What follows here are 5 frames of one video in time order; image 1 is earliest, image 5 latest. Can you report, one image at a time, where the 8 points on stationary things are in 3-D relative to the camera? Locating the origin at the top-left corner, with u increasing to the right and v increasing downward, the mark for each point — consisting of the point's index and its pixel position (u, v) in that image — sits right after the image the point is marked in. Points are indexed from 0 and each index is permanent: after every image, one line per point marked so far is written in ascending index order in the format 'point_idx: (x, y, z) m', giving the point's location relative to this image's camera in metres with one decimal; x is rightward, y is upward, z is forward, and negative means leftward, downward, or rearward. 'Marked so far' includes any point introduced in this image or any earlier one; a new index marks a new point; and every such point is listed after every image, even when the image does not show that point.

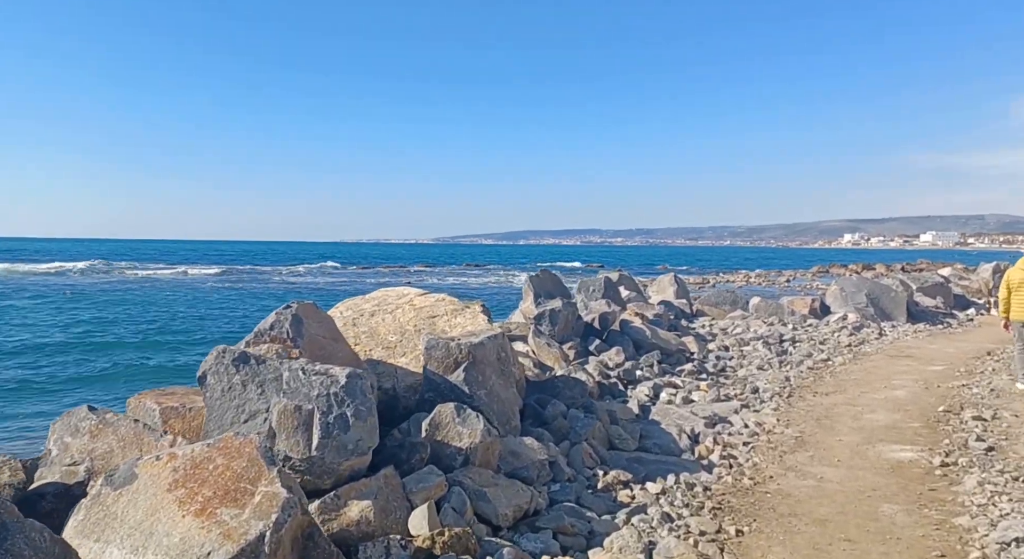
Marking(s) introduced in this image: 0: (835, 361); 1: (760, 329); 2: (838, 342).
0: (+5.8, -1.5, +13.0) m
1: (+5.7, -1.1, +16.4) m
2: (+6.8, -1.3, +15.1) m
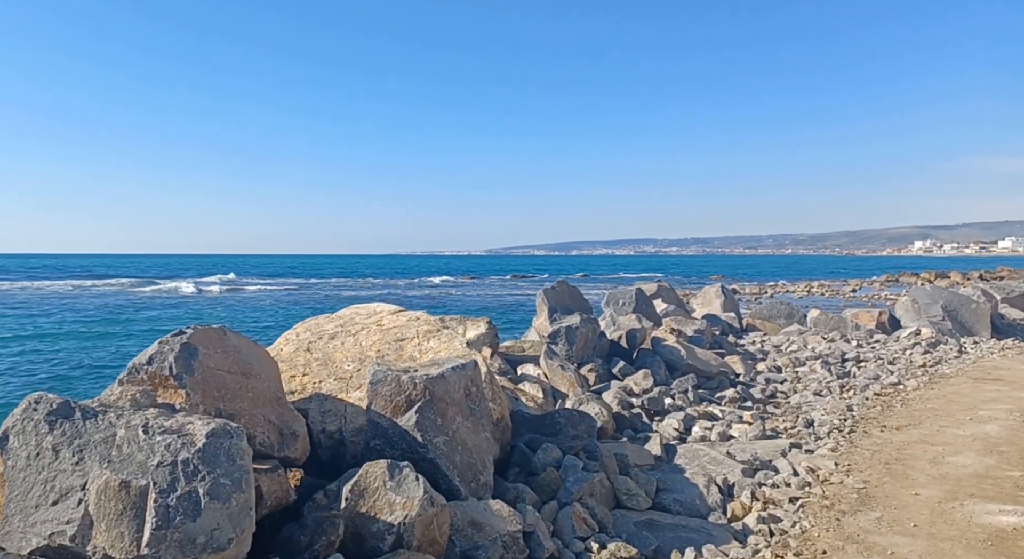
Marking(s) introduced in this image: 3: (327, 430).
0: (+6.2, -1.6, +11.2) m
1: (+6.3, -1.4, +14.7) m
2: (+7.3, -1.5, +13.2) m
3: (-1.3, -1.0, +5.0) m
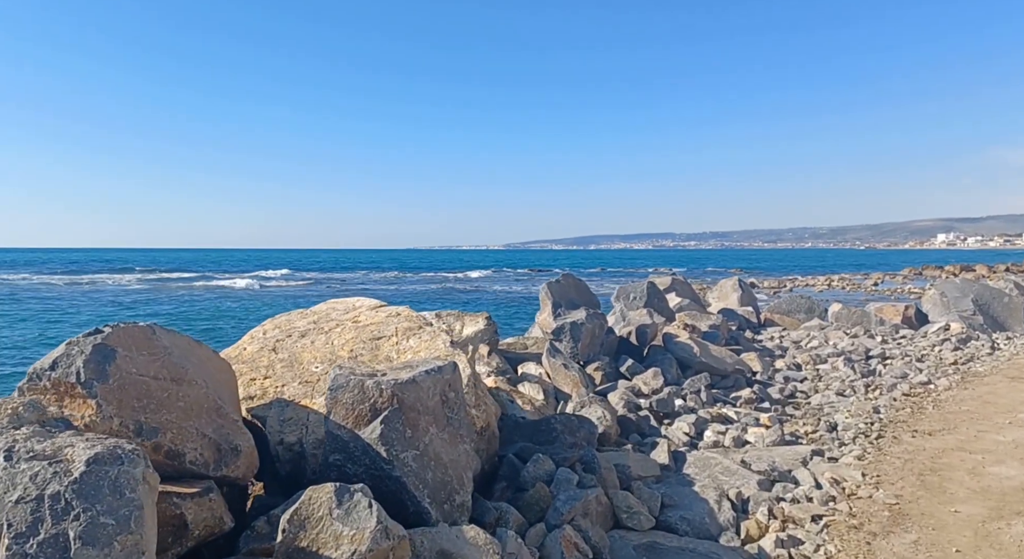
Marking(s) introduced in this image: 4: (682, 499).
0: (+6.2, -1.5, +10.5) m
1: (+6.4, -1.2, +13.9) m
2: (+7.4, -1.4, +12.4) m
3: (-1.4, -1.0, +4.4) m
4: (+1.3, -1.6, +5.3) m
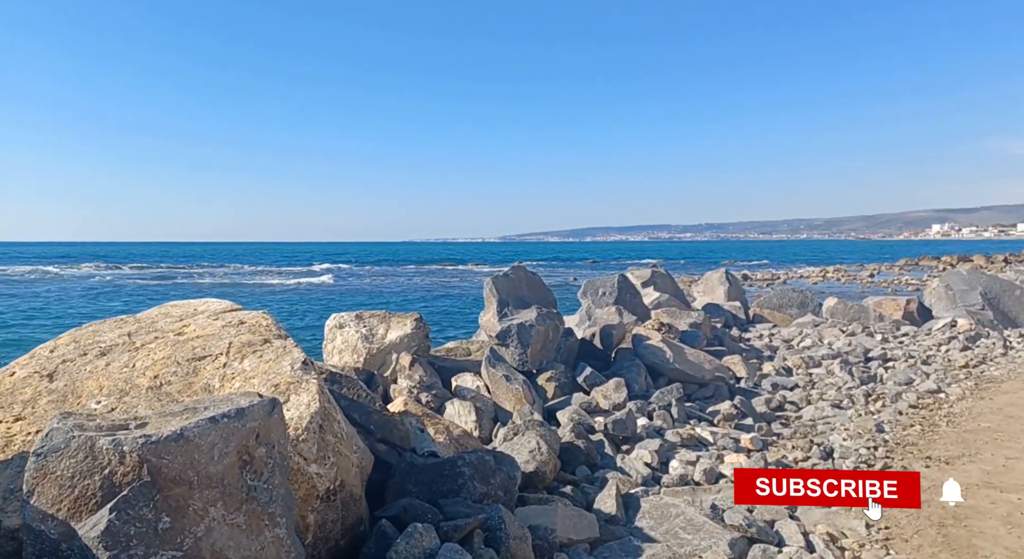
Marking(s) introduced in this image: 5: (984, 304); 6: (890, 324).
0: (+5.5, -1.4, +9.1) m
1: (+5.7, -1.1, +12.5) m
2: (+6.7, -1.3, +11.0) m
3: (-2.1, -1.0, +3.0) m
4: (+0.6, -1.6, +3.9) m
5: (+9.4, -0.5, +14.2) m
6: (+7.4, -0.9, +14.0) m
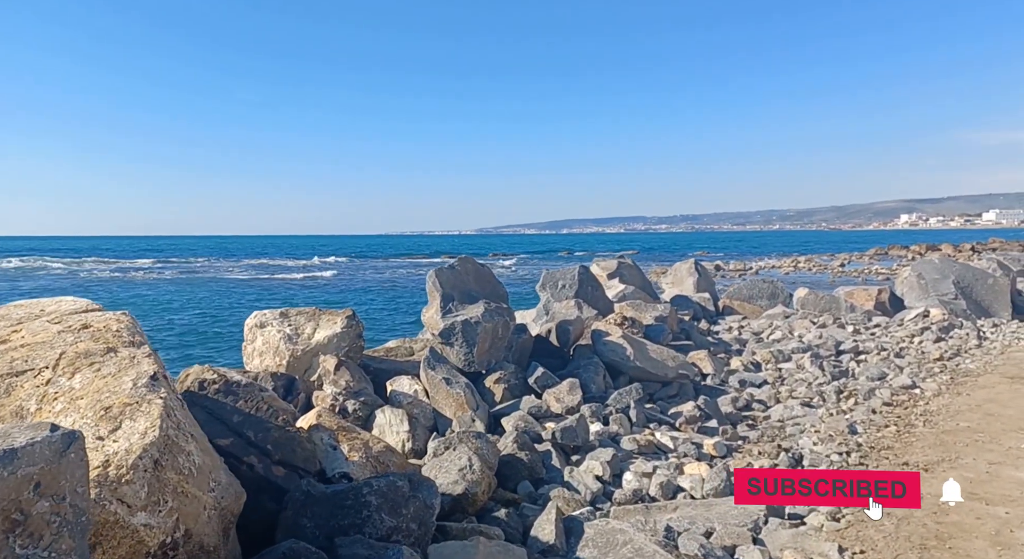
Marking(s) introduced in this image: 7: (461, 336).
0: (+4.9, -1.3, +8.5) m
1: (+4.9, -0.9, +12.0) m
2: (+6.0, -1.1, +10.5) m
3: (-2.5, -1.0, +2.2) m
4: (+0.2, -1.6, +3.2) m
5: (+8.6, -0.3, +13.8) m
6: (+6.6, -0.7, +13.6) m
7: (-0.5, -0.6, +7.2) m
